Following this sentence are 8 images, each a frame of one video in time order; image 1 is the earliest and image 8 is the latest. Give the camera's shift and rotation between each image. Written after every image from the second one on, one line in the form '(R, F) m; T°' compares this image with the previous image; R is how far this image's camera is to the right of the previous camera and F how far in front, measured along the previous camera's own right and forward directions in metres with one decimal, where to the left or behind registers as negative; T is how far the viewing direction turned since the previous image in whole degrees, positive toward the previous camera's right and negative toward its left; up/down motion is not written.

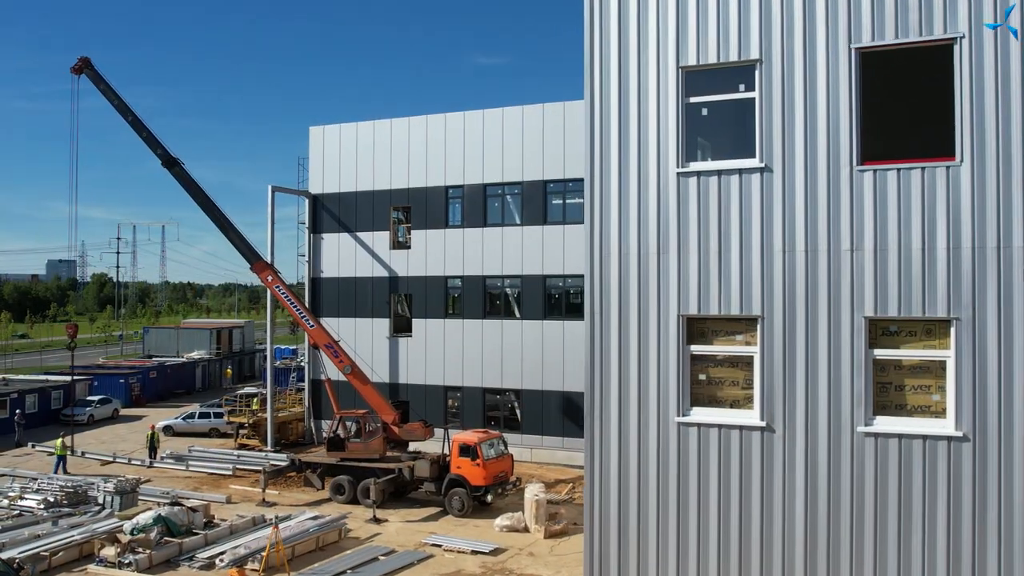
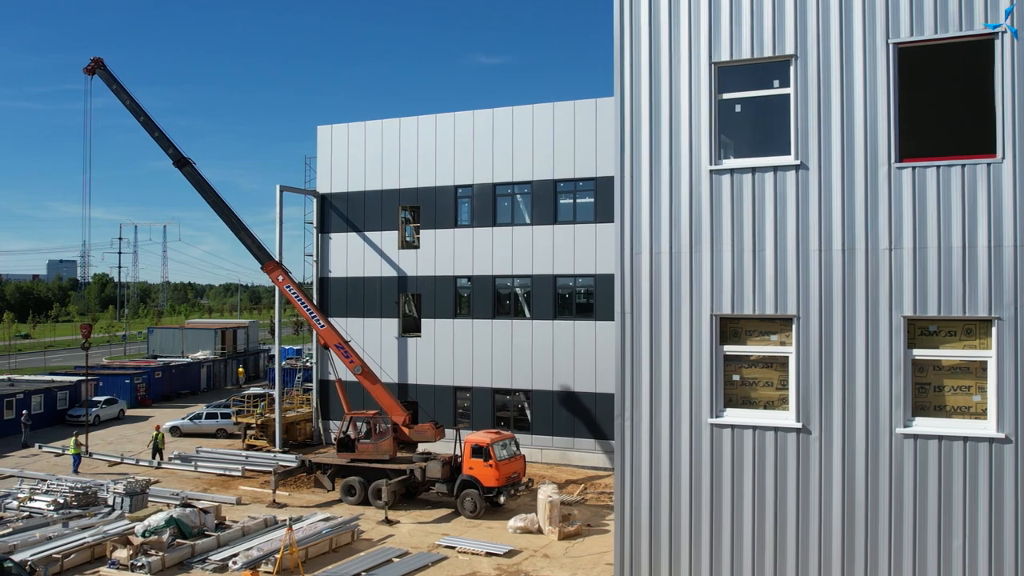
(-0.3, +0.1) m; 0°
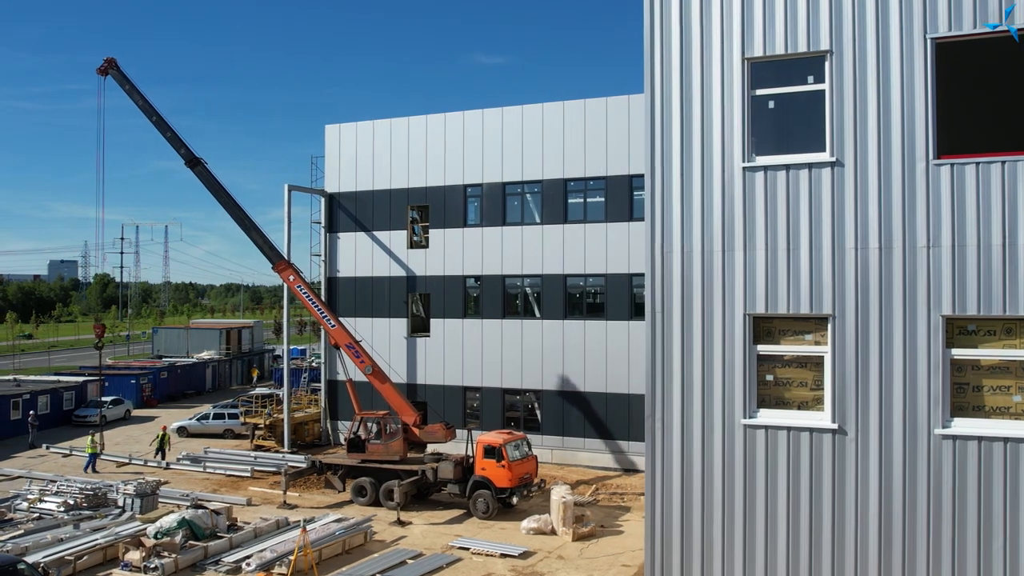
(-0.3, +0.1) m; 0°
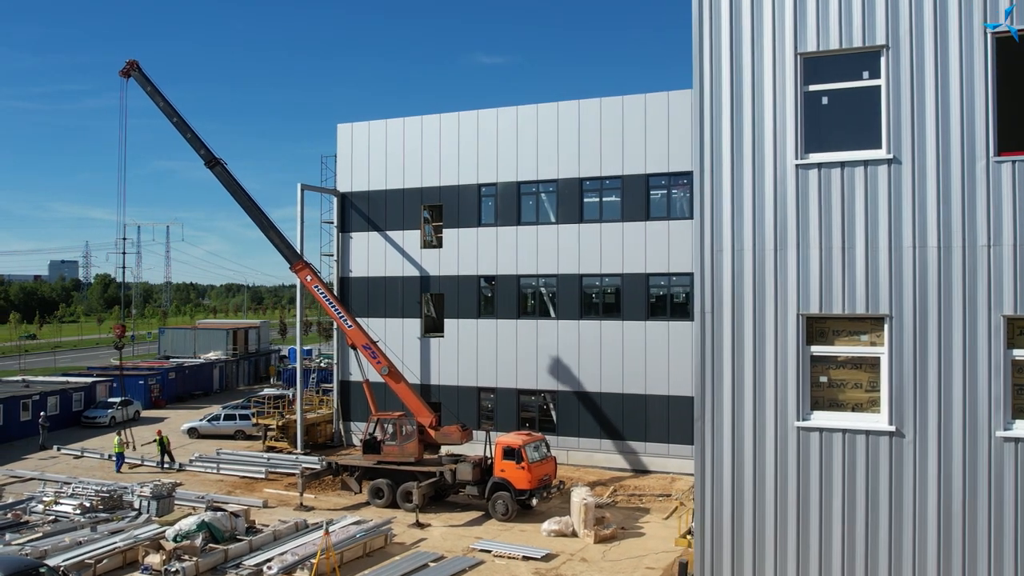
(-0.5, +0.2) m; 0°
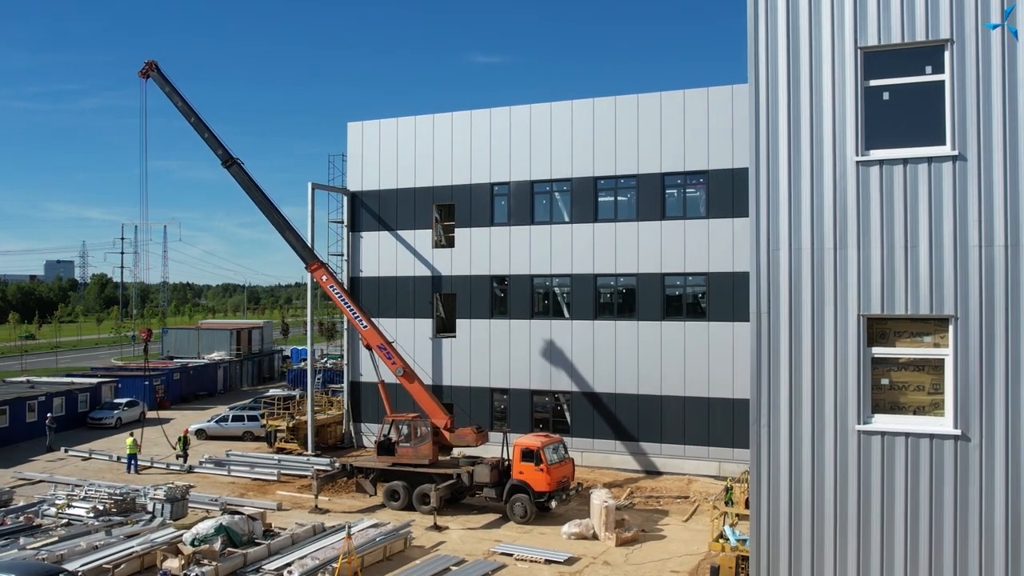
(-0.5, +0.2) m; 0°
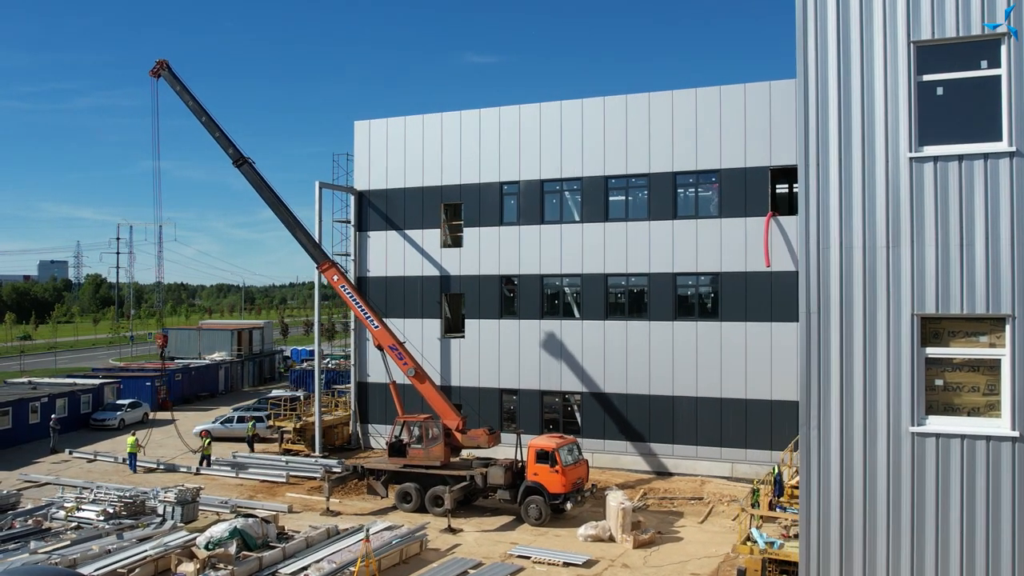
(-0.5, +0.2) m; 0°
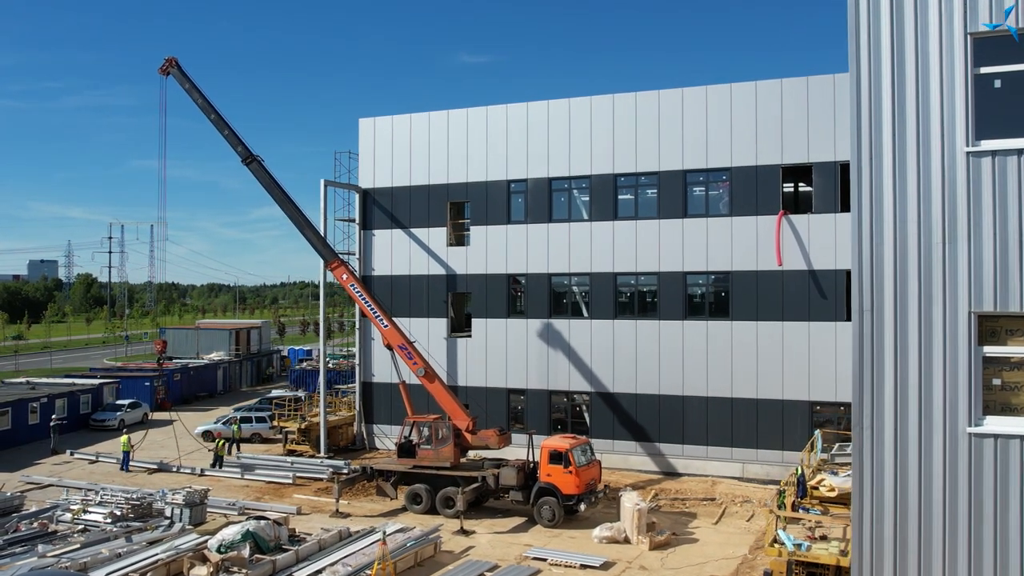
(-0.5, +0.2) m; +1°
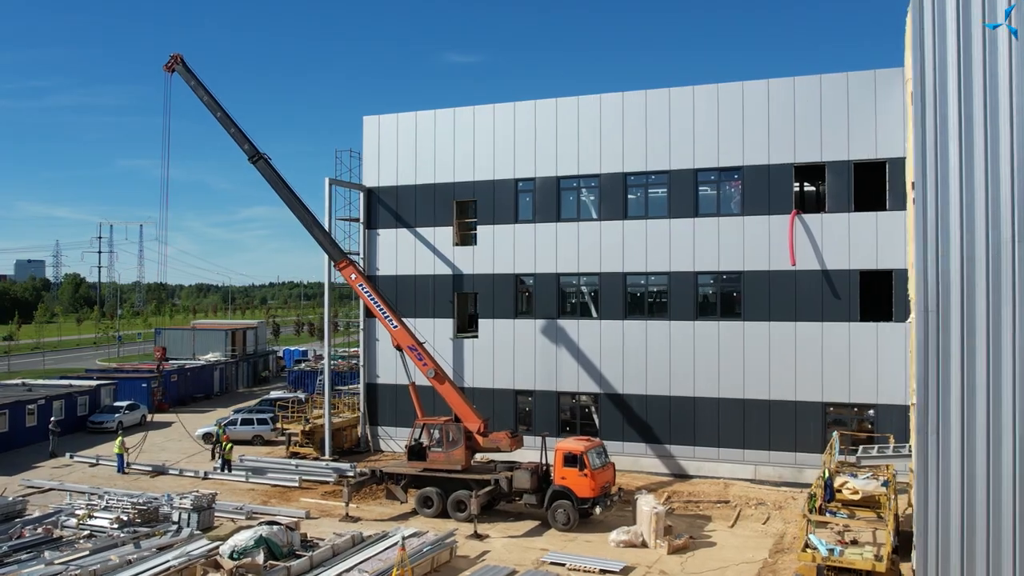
(-0.6, +0.3) m; +1°
